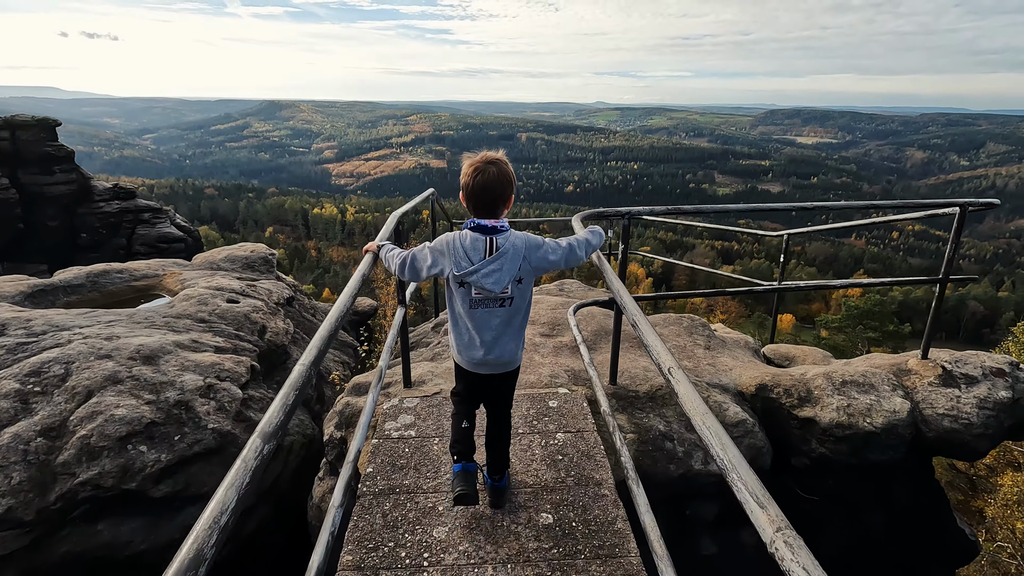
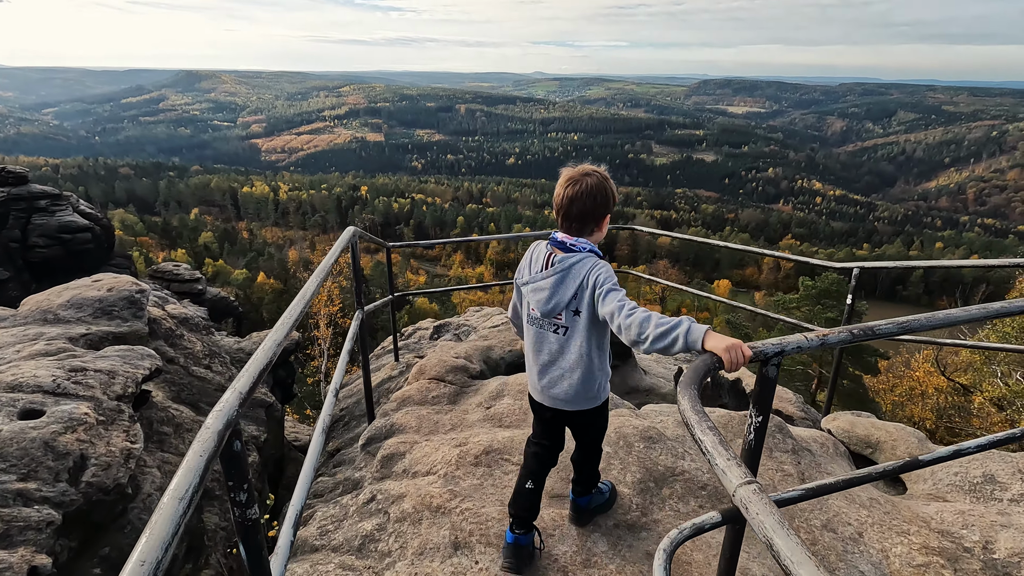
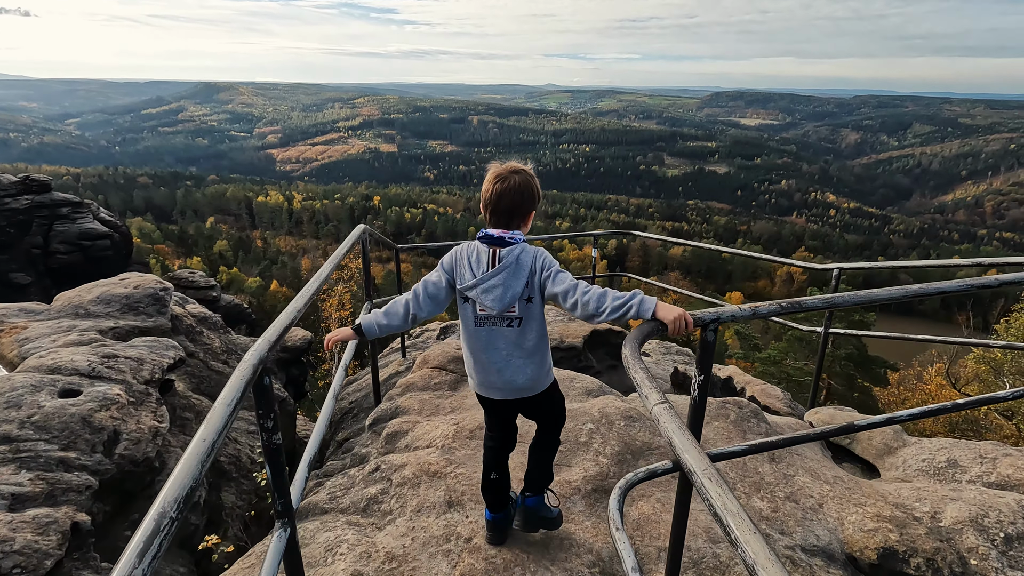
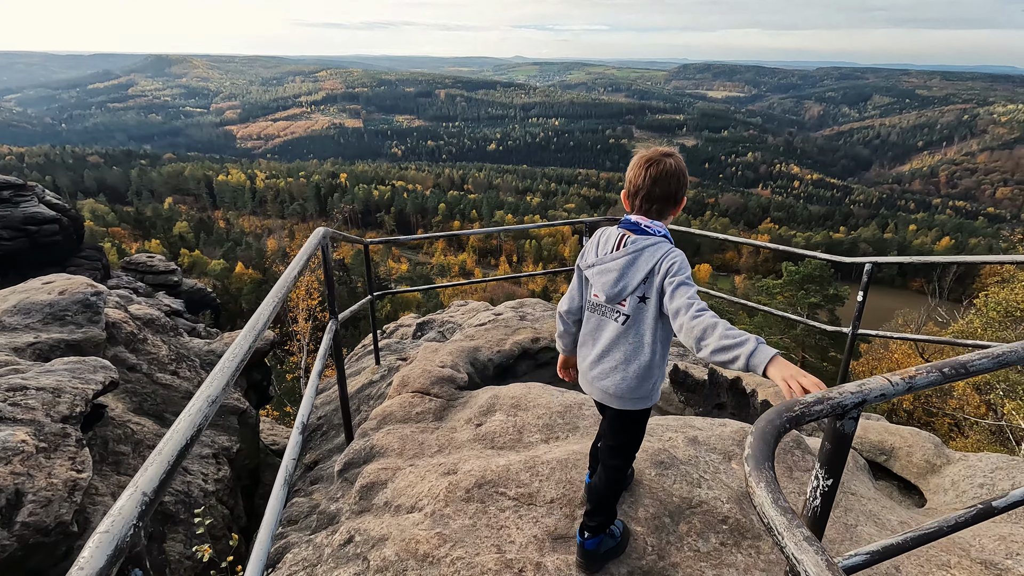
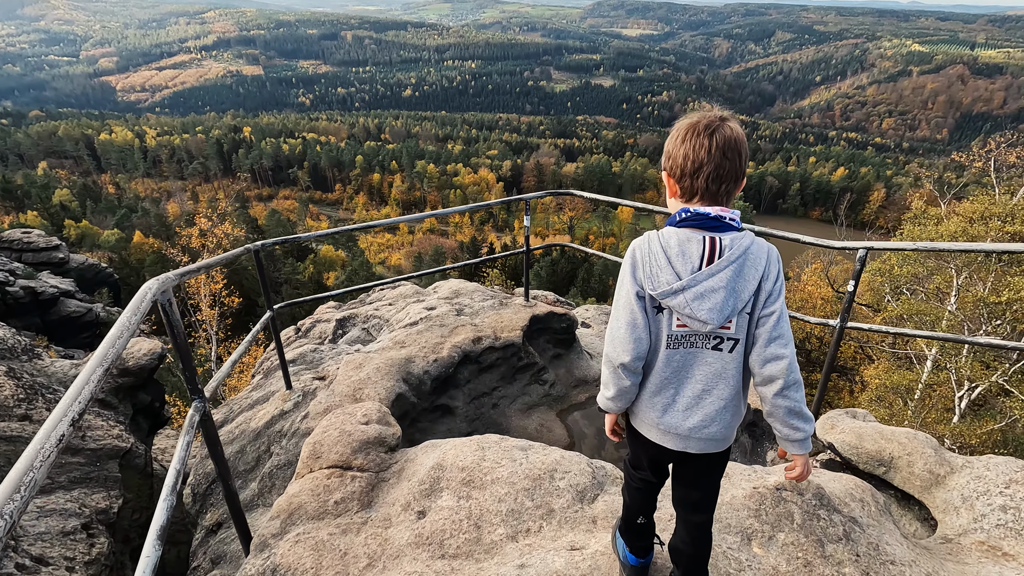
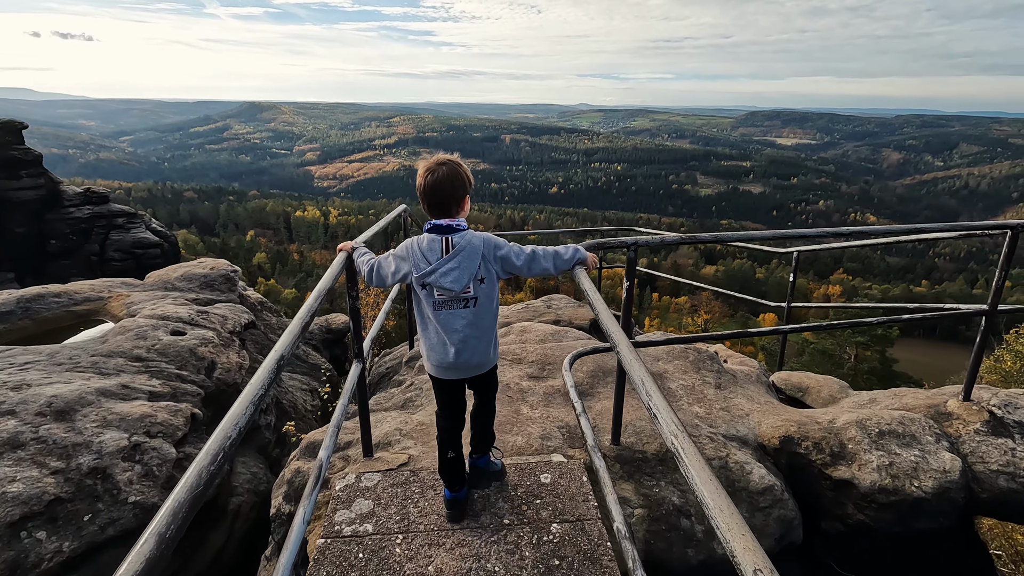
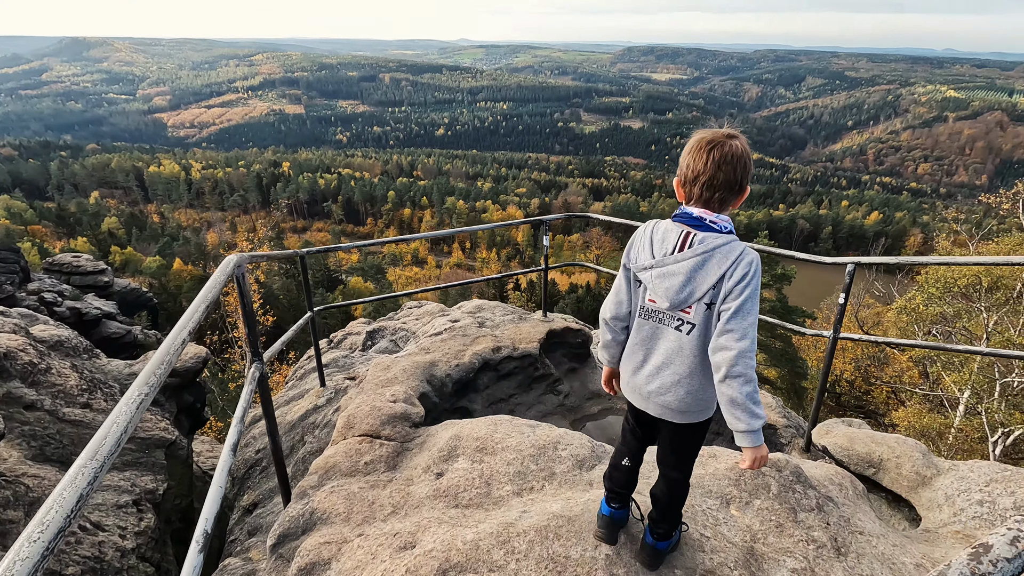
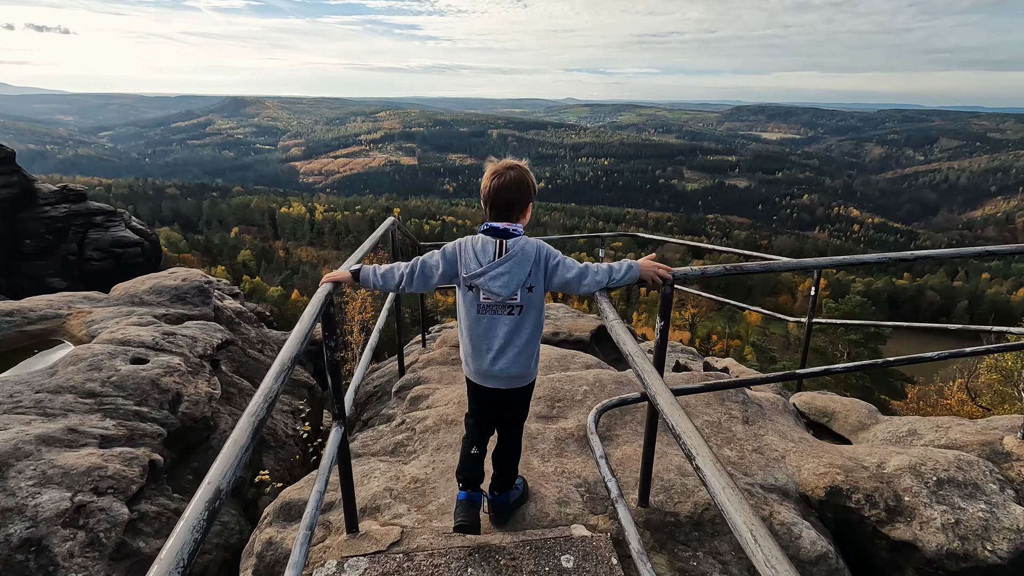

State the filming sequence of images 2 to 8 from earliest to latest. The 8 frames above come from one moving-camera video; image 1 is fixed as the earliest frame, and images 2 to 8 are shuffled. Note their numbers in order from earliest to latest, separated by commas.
6, 8, 3, 2, 4, 7, 5
